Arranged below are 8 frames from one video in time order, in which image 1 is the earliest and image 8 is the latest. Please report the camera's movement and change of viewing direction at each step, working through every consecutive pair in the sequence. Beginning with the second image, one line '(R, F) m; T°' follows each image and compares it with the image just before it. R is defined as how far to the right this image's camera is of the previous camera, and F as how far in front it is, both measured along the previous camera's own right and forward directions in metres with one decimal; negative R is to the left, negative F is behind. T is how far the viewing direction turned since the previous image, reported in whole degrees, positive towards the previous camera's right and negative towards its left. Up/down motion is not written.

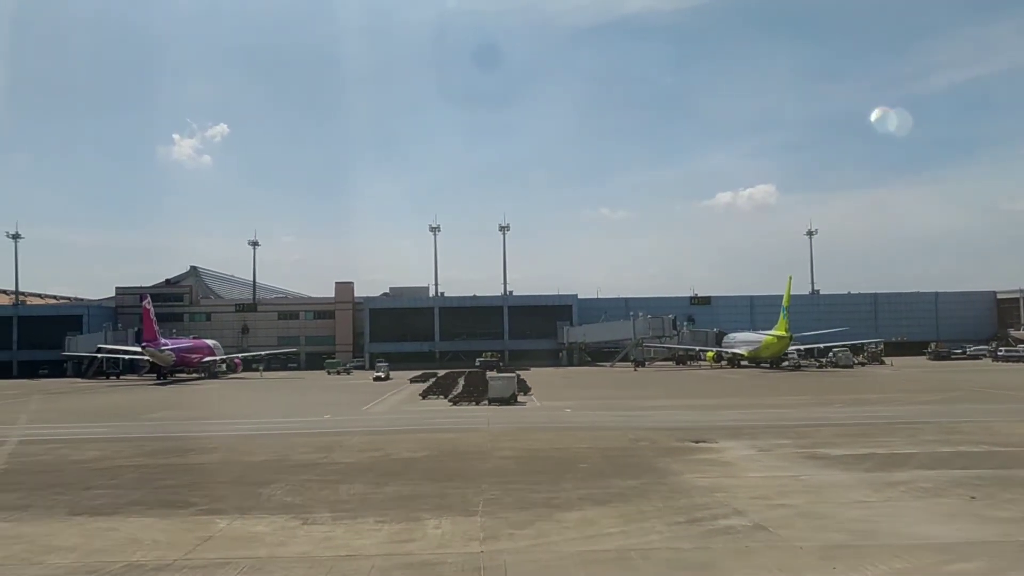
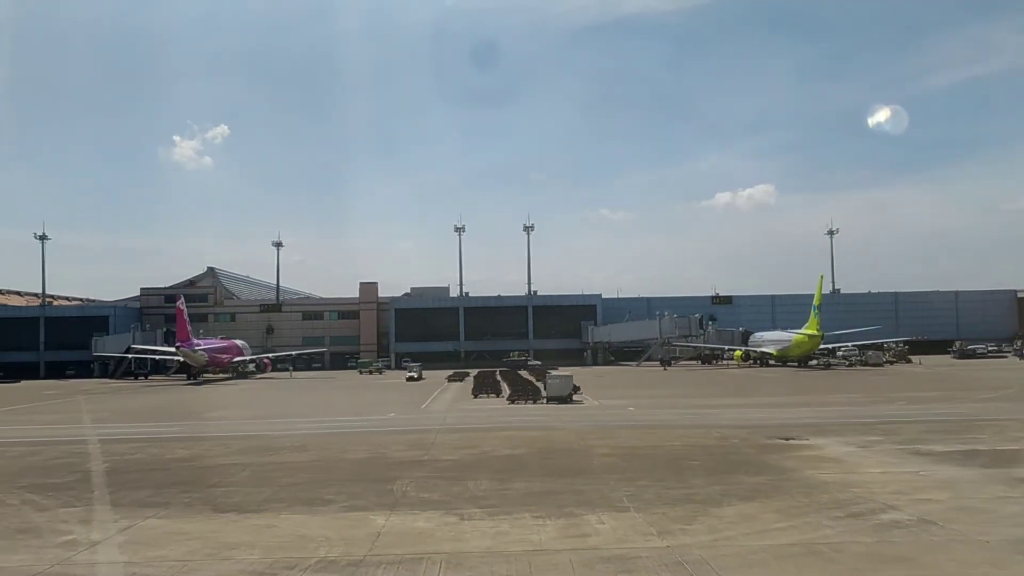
(-2.8, -0.1) m; 0°
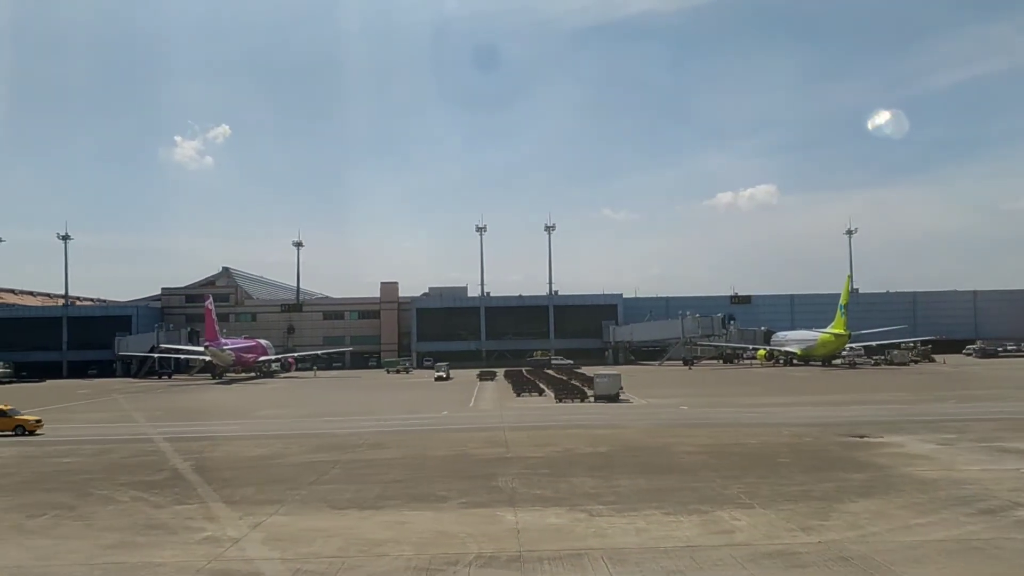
(-2.3, 0.0) m; 0°
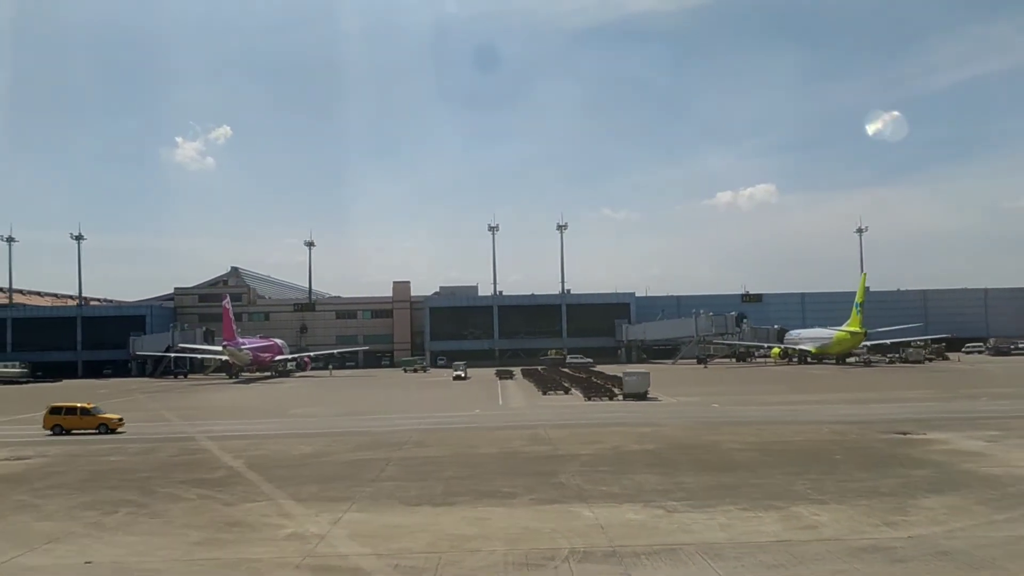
(-1.4, -0.1) m; 0°
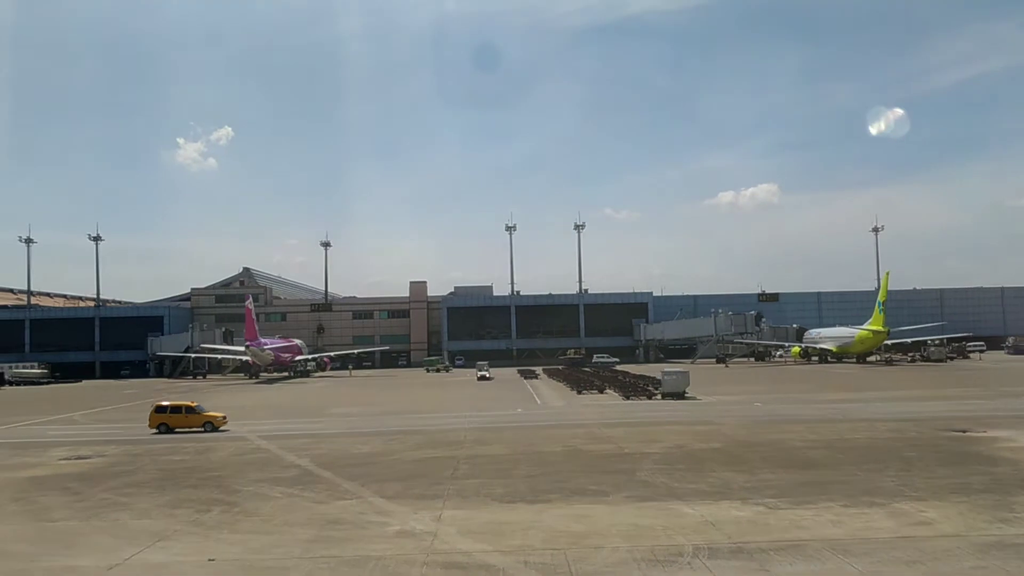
(-1.8, 0.0) m; 0°
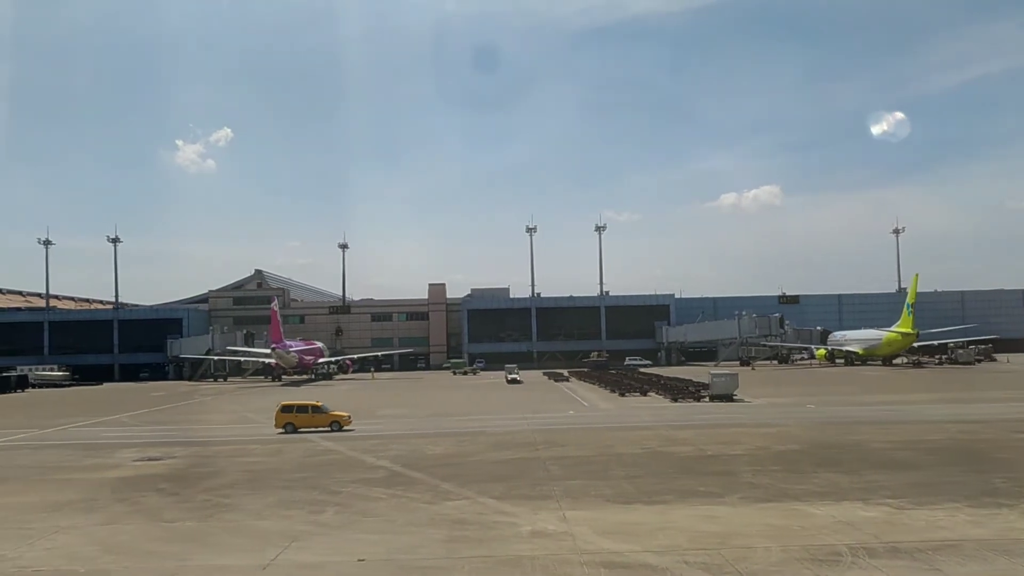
(-2.3, +0.1) m; 0°
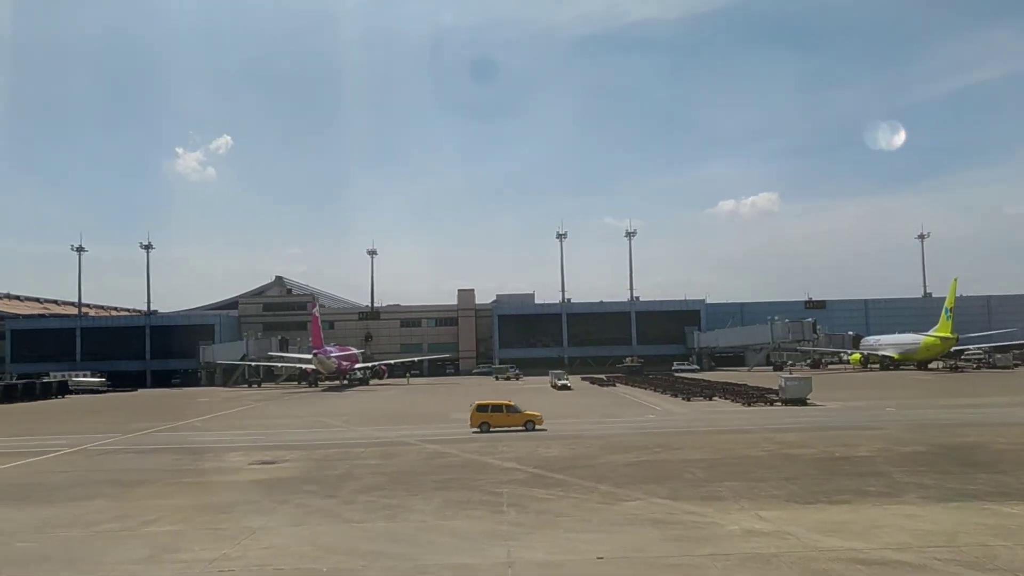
(-3.6, -0.1) m; 0°
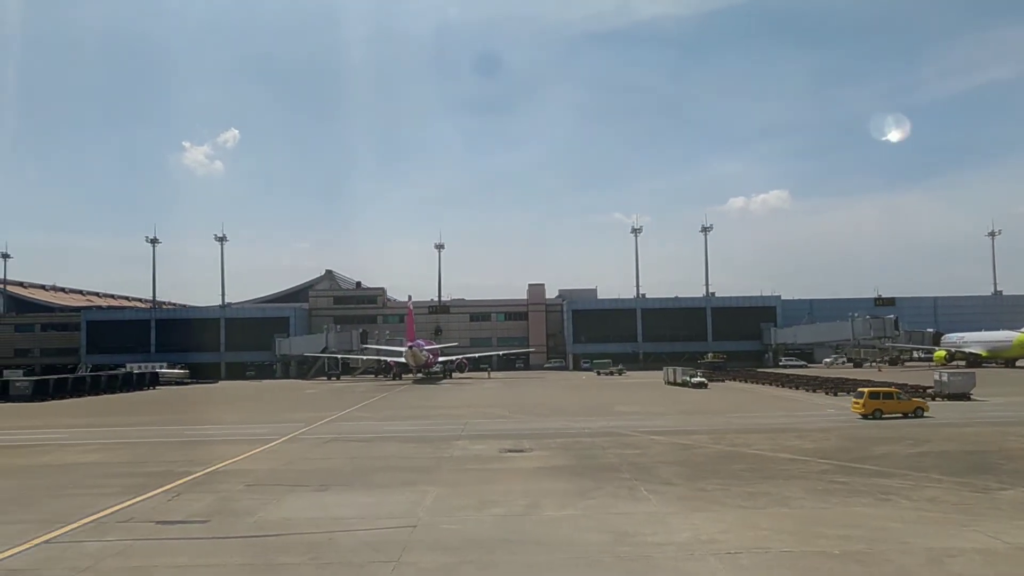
(-7.7, 0.0) m; 0°
